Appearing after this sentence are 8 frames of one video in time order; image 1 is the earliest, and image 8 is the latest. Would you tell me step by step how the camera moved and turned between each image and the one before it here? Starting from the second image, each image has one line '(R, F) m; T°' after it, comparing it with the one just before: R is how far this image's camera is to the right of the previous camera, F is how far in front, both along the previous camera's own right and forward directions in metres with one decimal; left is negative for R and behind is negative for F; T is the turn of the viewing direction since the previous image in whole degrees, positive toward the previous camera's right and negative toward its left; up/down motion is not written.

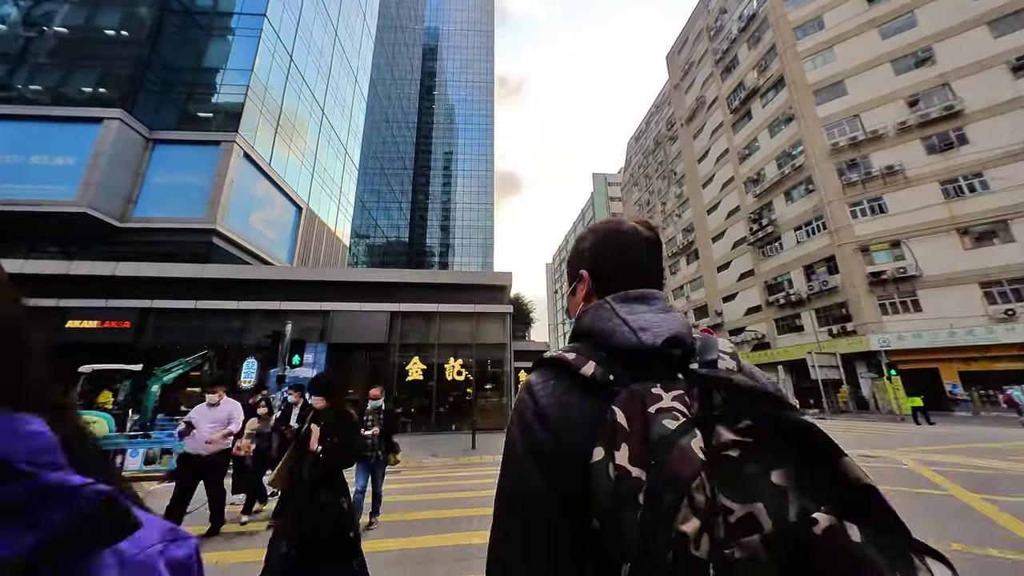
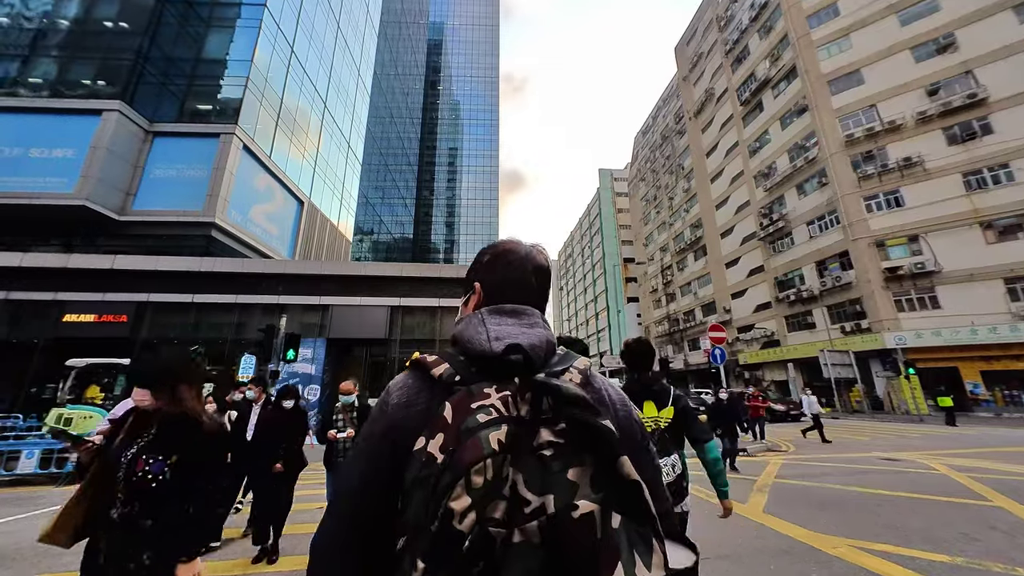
(+0.1, +0.5) m; -1°
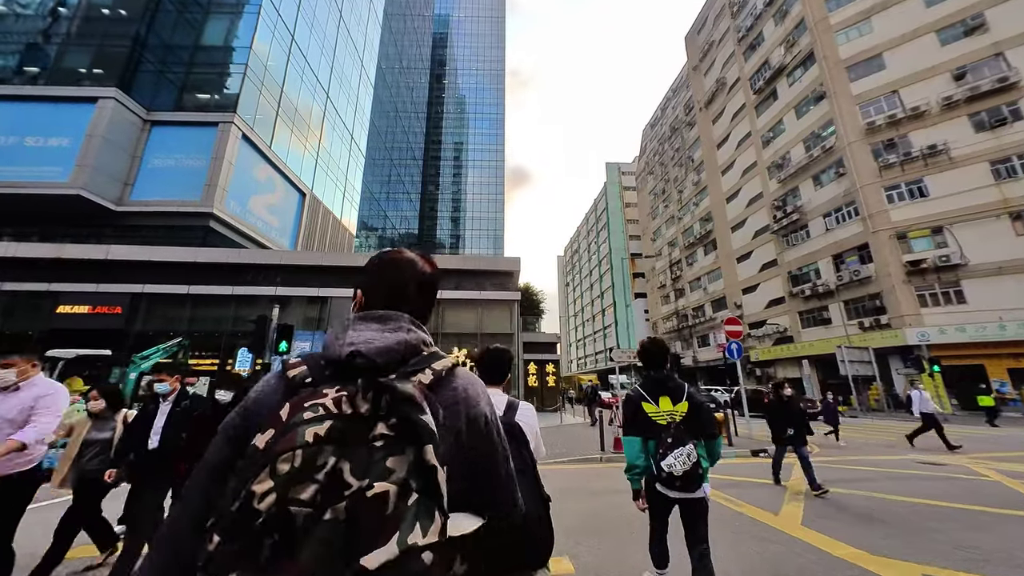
(0.0, +0.7) m; -1°
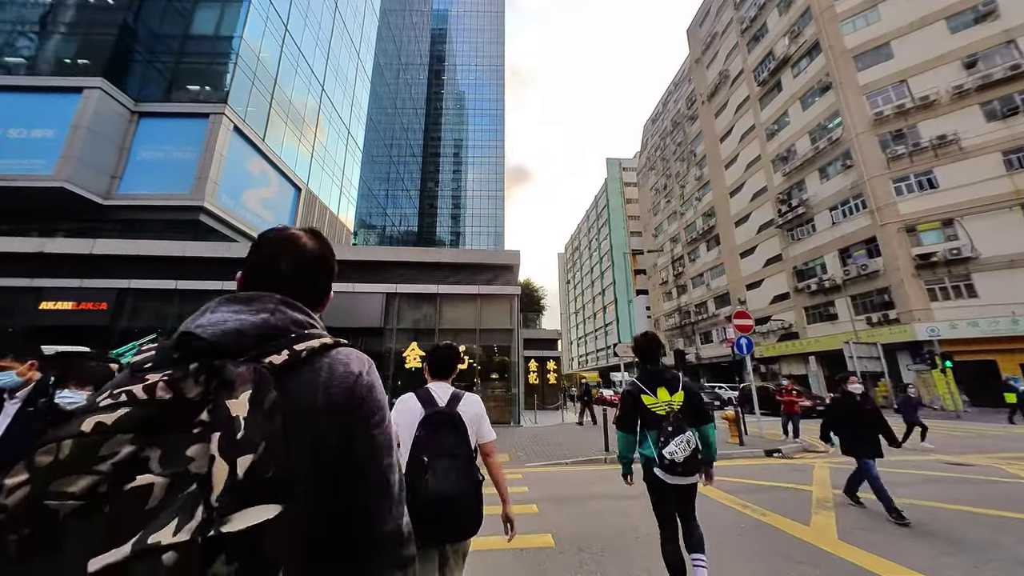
(+0.1, +0.6) m; 0°
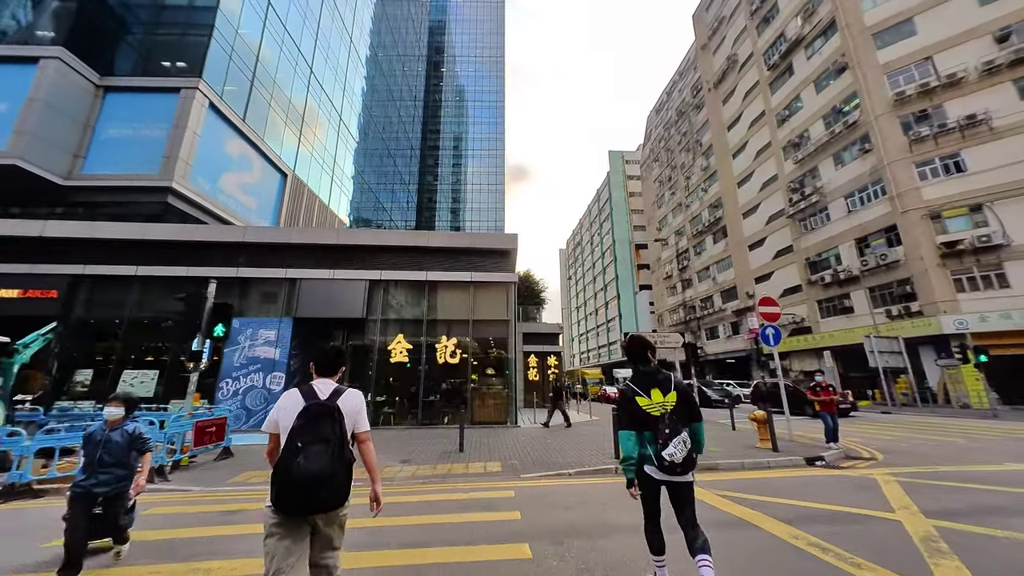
(+0.2, +1.5) m; 0°
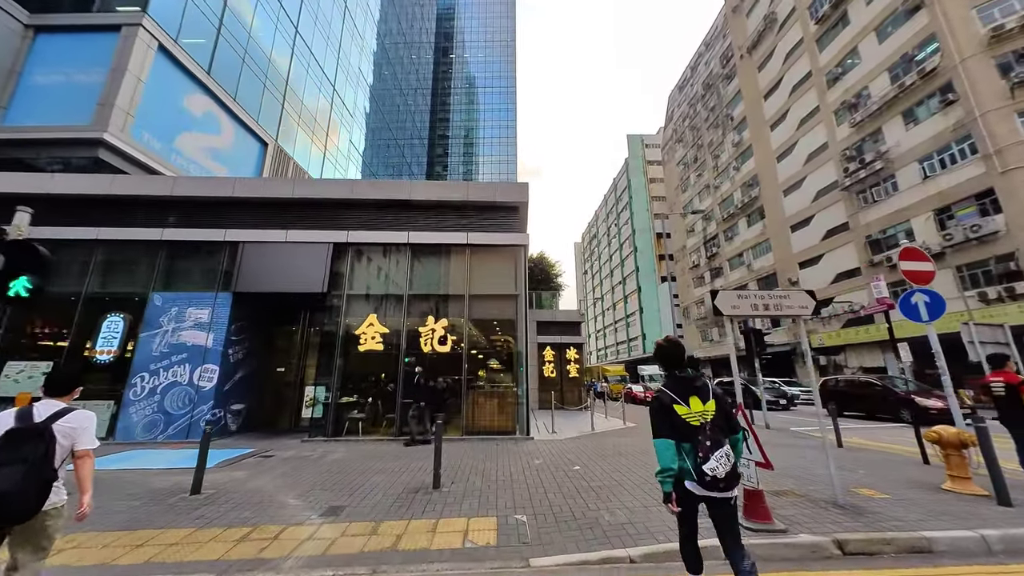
(+0.1, +3.7) m; -2°
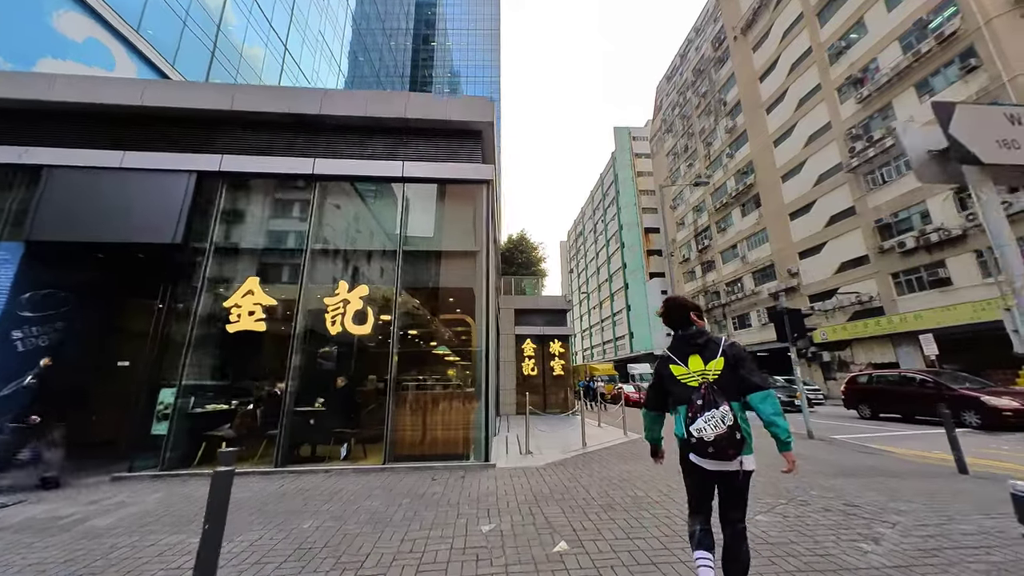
(+0.6, +3.5) m; +2°
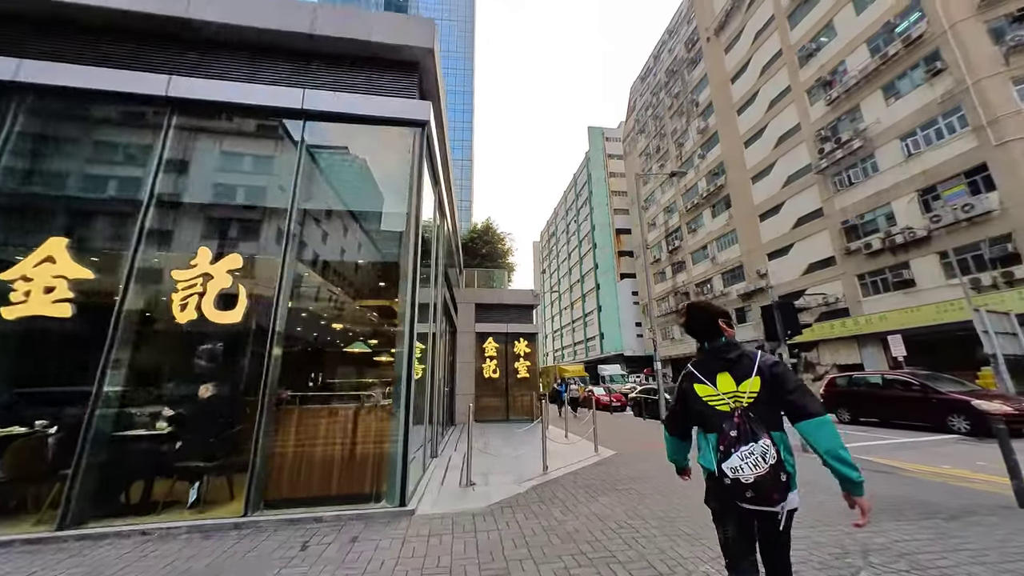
(+0.5, +1.9) m; +4°
